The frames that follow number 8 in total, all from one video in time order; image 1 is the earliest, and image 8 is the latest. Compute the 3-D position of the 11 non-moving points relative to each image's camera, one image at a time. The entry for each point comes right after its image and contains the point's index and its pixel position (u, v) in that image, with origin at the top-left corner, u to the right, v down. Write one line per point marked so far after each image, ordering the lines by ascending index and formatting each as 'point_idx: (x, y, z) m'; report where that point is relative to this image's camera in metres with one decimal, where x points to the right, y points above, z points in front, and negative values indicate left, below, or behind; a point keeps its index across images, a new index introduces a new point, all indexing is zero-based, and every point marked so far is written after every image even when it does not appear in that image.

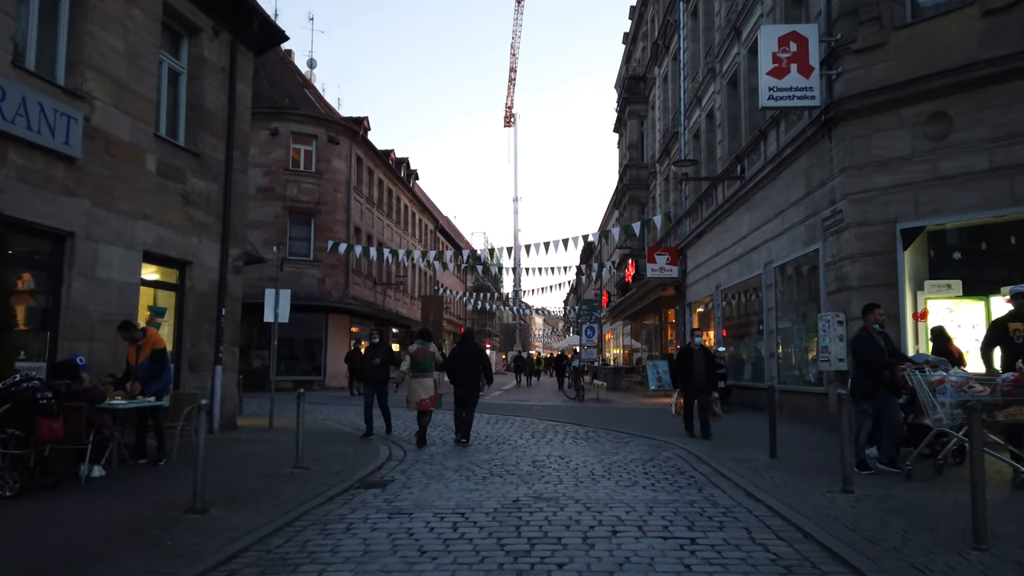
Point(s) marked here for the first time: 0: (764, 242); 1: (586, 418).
0: (+5.9, +1.1, +16.8) m
1: (+1.8, -3.1, +17.4) m
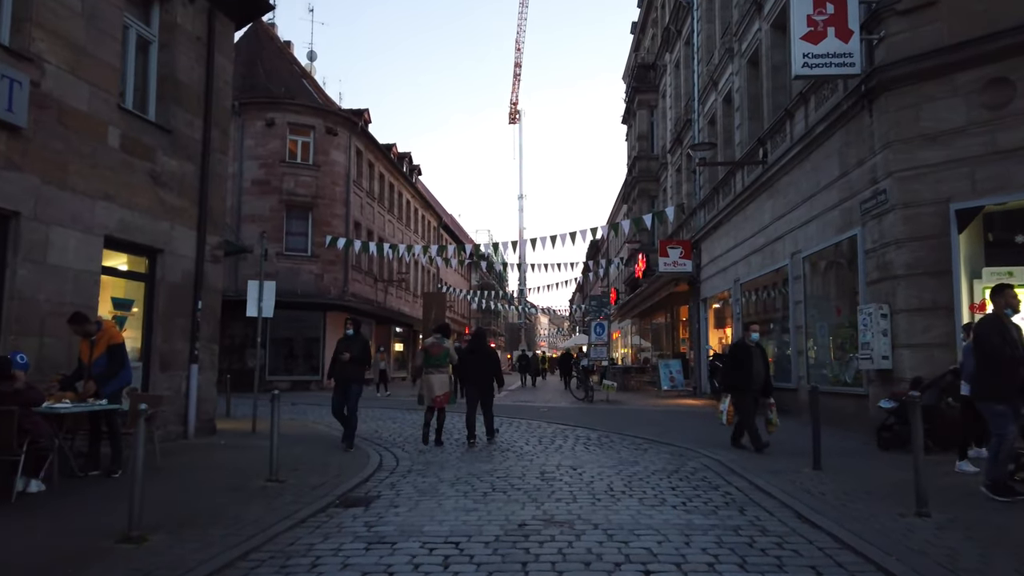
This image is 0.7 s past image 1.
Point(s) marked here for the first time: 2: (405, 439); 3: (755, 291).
0: (+6.0, +1.2, +15.5) m
1: (+1.9, -3.0, +16.2) m
2: (-2.0, -2.7, +13.1) m
3: (+6.2, -0.1, +18.4) m
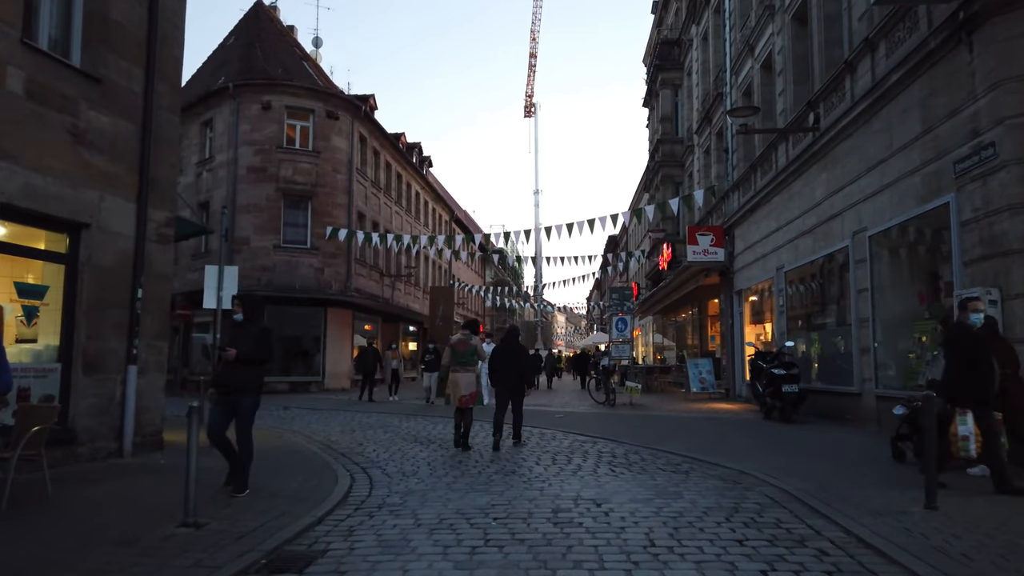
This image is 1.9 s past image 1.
0: (+6.2, +1.5, +13.1) m
1: (+2.1, -2.7, +13.8) m
2: (-1.9, -2.5, +10.8) m
3: (+6.4, +0.2, +16.0) m
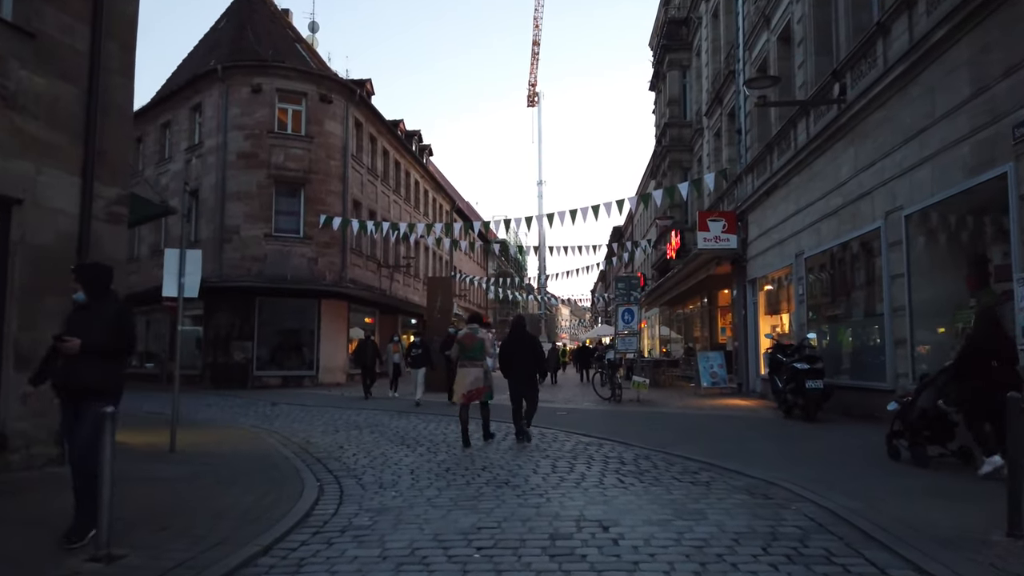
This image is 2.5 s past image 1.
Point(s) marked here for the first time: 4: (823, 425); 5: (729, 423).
0: (+6.1, +1.7, +11.9) m
1: (+2.1, -2.5, +12.7) m
2: (-1.9, -2.3, +9.7) m
3: (+6.4, +0.4, +14.7) m
4: (+5.3, -2.4, +12.4) m
5: (+4.1, -2.6, +13.8) m
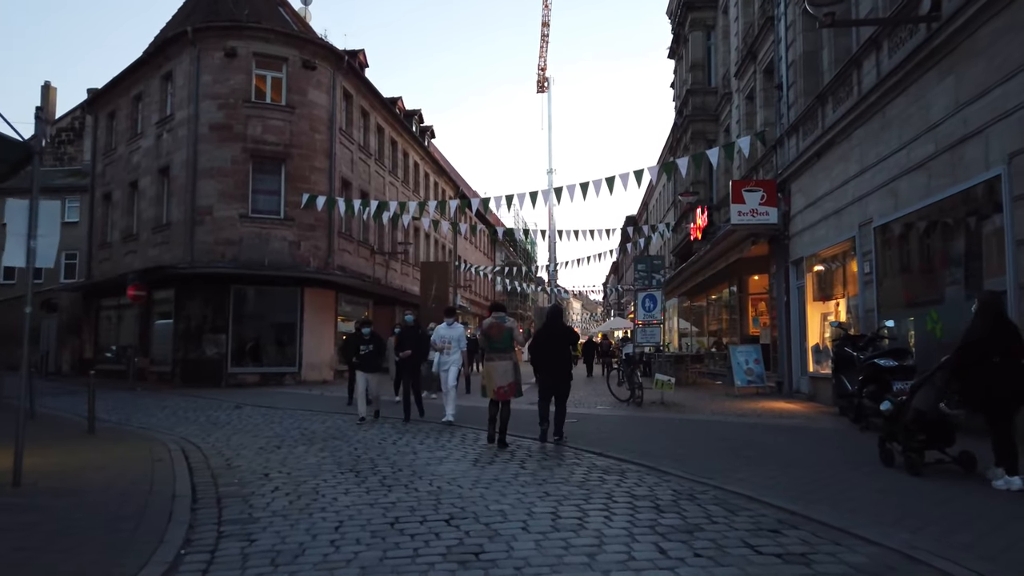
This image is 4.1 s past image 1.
0: (+6.0, +2.1, +8.8) m
1: (+2.0, -2.1, +9.6) m
2: (-2.1, -2.0, +6.7) m
3: (+6.3, +0.8, +11.6) m
4: (+5.2, -2.0, +9.3) m
5: (+4.0, -2.2, +10.7) m
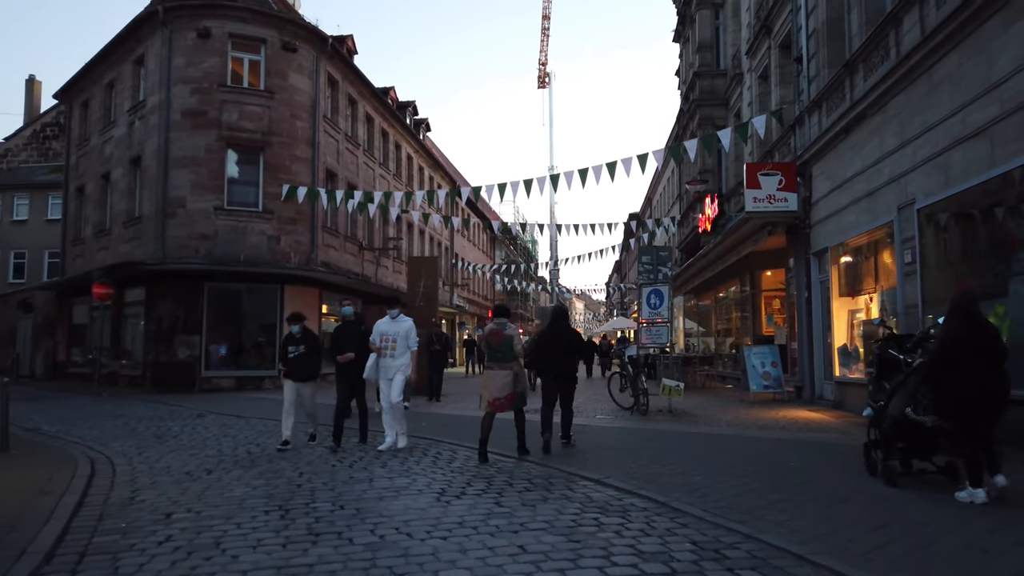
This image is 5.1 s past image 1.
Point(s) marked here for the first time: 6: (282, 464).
0: (+5.7, +2.2, +7.0) m
1: (+1.8, -2.0, +7.9) m
2: (-2.3, -1.9, +5.0) m
3: (+6.1, +1.0, +9.9) m
4: (+5.0, -1.9, +7.5) m
5: (+3.8, -2.1, +9.0) m
6: (-2.8, -2.1, +8.7) m
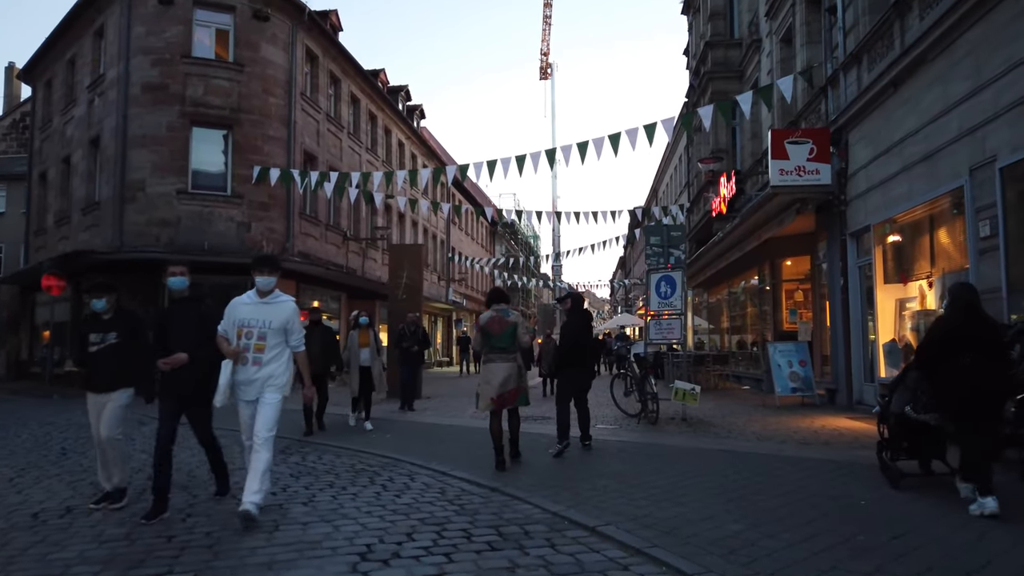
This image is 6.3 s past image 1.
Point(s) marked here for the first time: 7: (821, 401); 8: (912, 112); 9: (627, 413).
0: (+5.4, +2.5, +4.8) m
1: (+1.5, -1.8, +5.7) m
2: (-2.6, -1.6, +2.8) m
3: (+5.8, +1.2, +7.6) m
4: (+4.7, -1.6, +5.3) m
5: (+3.5, -1.8, +6.8) m
6: (-3.0, -1.9, +6.6) m
7: (+6.2, -2.2, +14.5) m
8: (+6.1, +2.7, +11.1) m
9: (+2.1, -2.2, +12.9) m
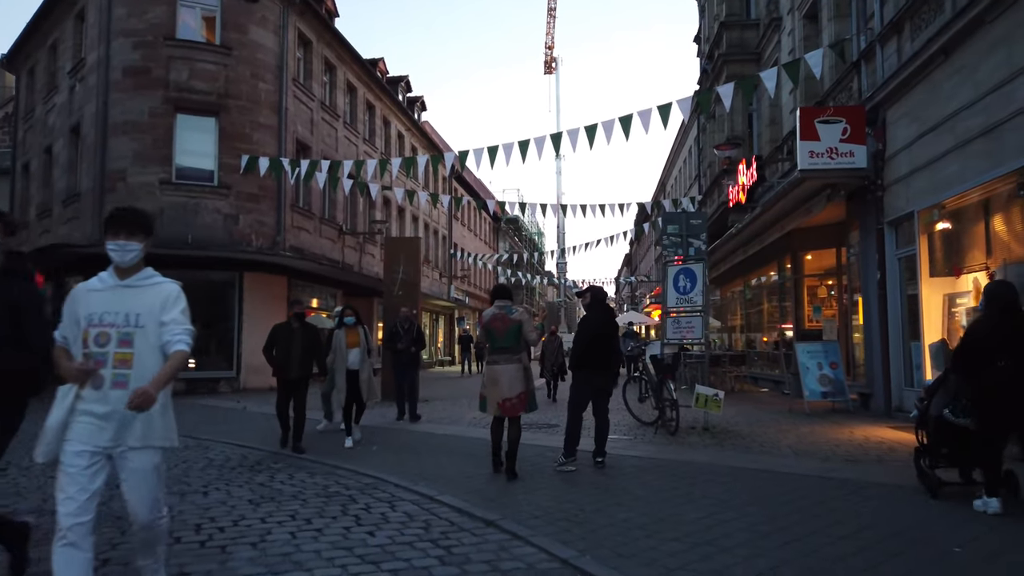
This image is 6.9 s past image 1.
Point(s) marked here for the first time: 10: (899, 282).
0: (+5.4, +2.5, +3.5) m
1: (+1.5, -1.7, +4.4) m
2: (-2.7, -1.6, +1.6) m
3: (+5.8, +1.3, +6.3) m
4: (+4.7, -1.6, +4.0) m
5: (+3.5, -1.8, +5.5) m
6: (-3.0, -1.8, +5.3) m
7: (+6.2, -2.1, +13.2) m
8: (+6.1, +2.8, +9.8) m
9: (+2.1, -2.1, +11.7) m
10: (+6.4, +0.1, +11.9) m
